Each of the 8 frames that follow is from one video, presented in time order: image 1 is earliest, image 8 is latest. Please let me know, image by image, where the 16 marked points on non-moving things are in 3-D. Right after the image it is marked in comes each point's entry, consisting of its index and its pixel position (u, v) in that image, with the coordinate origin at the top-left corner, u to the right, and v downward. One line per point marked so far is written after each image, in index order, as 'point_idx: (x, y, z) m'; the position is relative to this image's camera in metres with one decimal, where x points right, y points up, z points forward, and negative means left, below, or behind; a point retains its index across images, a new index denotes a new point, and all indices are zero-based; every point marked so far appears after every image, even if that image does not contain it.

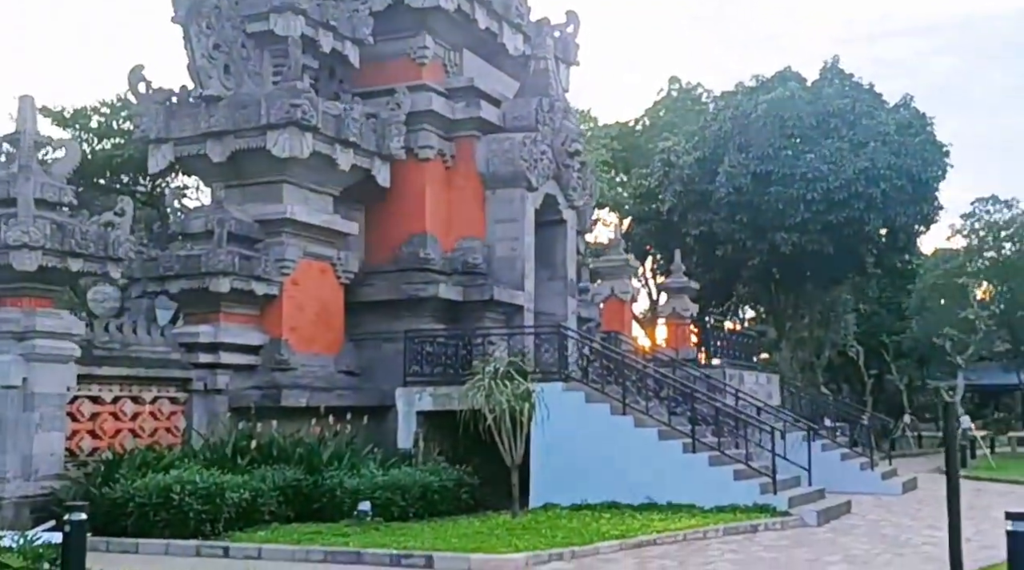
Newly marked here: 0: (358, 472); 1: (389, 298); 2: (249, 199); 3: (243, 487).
0: (-1.8, -2.1, +12.7) m
1: (-1.7, -0.2, +15.4) m
2: (-3.4, +1.1, +14.3) m
3: (-2.7, -2.0, +11.2) m
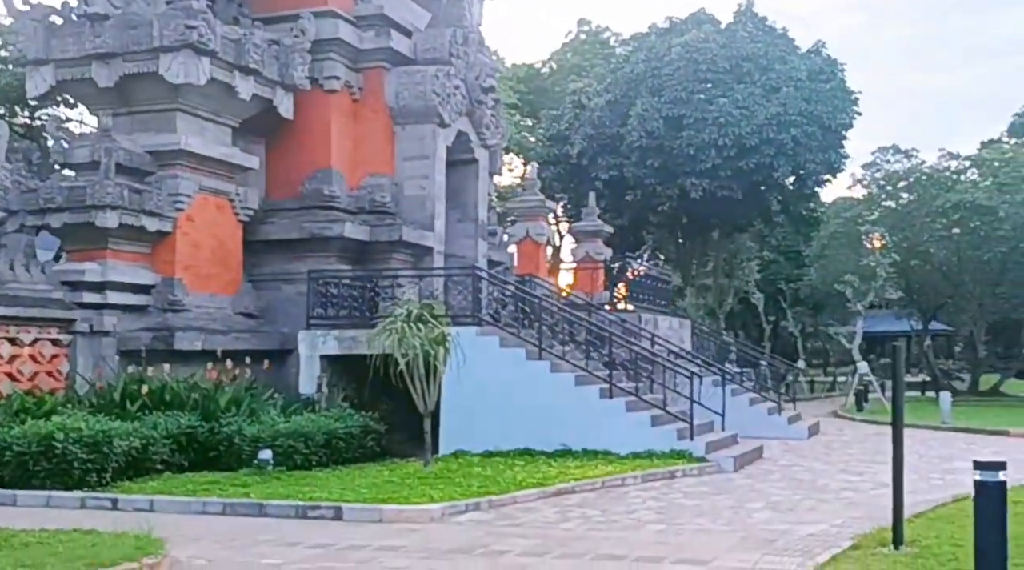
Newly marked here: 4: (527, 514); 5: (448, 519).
0: (-2.7, -1.4, +11.9) m
1: (-2.9, +0.6, +14.6) m
2: (-4.4, +1.9, +13.3) m
3: (-3.5, -1.4, +10.4) m
4: (+0.1, -2.0, +9.6) m
5: (-0.5, -2.0, +9.3) m
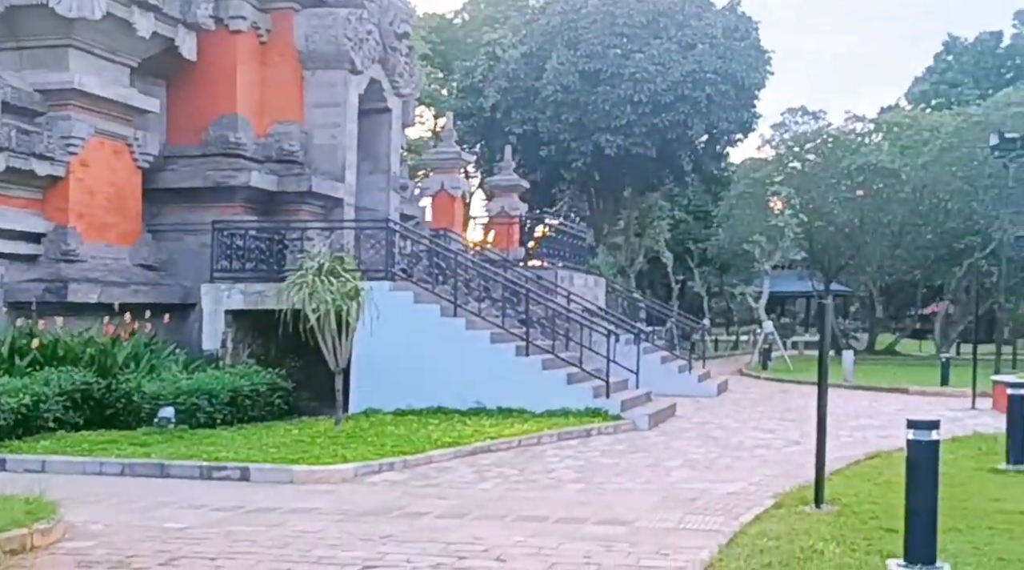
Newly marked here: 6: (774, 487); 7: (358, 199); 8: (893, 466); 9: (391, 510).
0: (-3.6, -0.9, +11.4) m
1: (-4.0, +1.2, +13.9) m
2: (-5.4, +2.4, +12.4) m
3: (-4.3, -0.9, +9.8) m
4: (-0.6, -1.6, +9.3) m
5: (-1.2, -1.6, +9.0) m
6: (+2.0, -1.6, +8.6) m
7: (-2.2, +1.3, +16.4) m
8: (+3.1, -1.5, +9.2) m
9: (-0.8, -1.5, +7.6) m
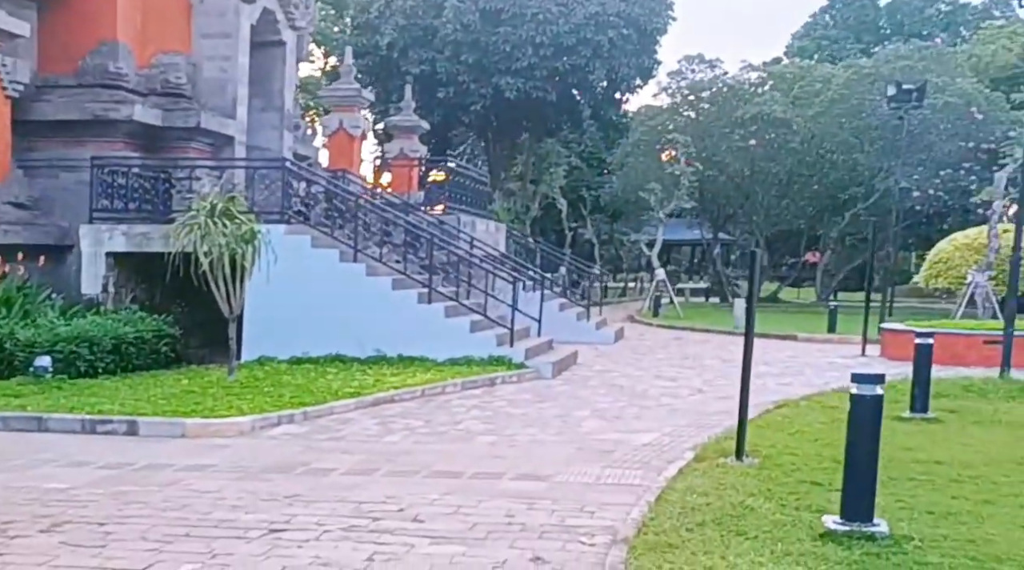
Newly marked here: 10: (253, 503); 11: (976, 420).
0: (-4.5, -0.4, +10.6) m
1: (-5.1, +1.9, +13.0) m
2: (-6.3, +3.1, +11.3) m
3: (-5.0, -0.4, +9.0) m
4: (-1.3, -1.1, +8.9) m
5: (-1.9, -1.1, +8.5) m
6: (+1.3, -1.2, +8.4) m
7: (-3.7, +2.1, +15.6) m
8: (+2.4, -1.0, +9.1) m
9: (-1.4, -1.2, +7.2) m
10: (-1.4, -1.2, +6.2) m
11: (+3.8, -1.1, +9.3) m
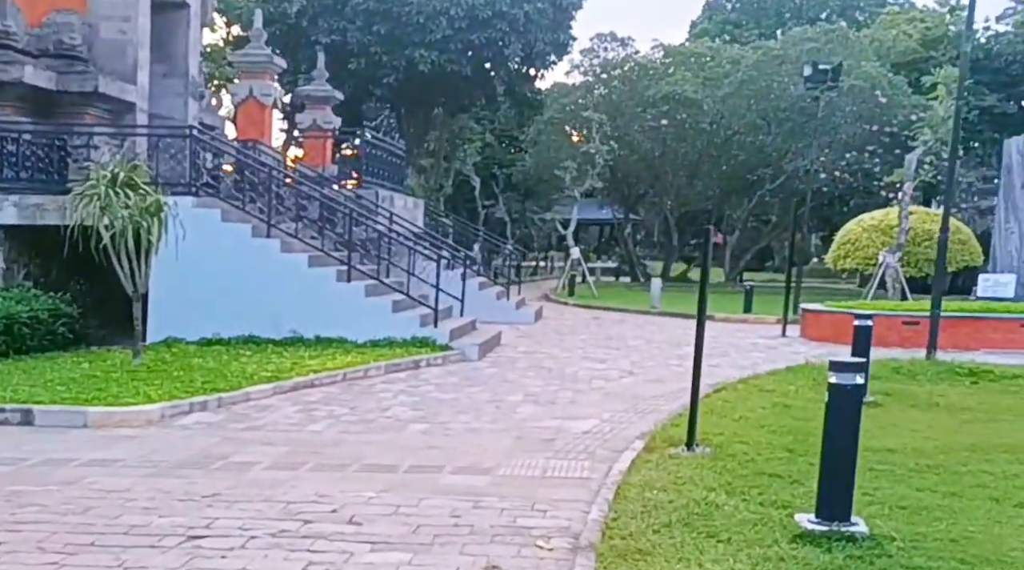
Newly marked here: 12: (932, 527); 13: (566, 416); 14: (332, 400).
0: (-5.2, -0.1, +9.7) m
1: (-5.9, +2.2, +12.0) m
2: (-7.0, +3.3, +10.2) m
3: (-5.5, -0.3, +8.0) m
4: (-1.8, -1.0, +8.3) m
5: (-2.4, -1.0, +7.8) m
6: (+0.8, -1.0, +8.1) m
7: (-4.7, +2.4, +14.7) m
8: (+1.8, -0.9, +8.8) m
9: (-1.8, -1.0, +6.6) m
10: (-1.7, -1.1, +5.6) m
11: (+3.3, -1.0, +9.2) m
12: (+1.9, -1.1, +4.9) m
13: (+0.4, -1.0, +8.4) m
14: (-1.4, -0.9, +8.9) m
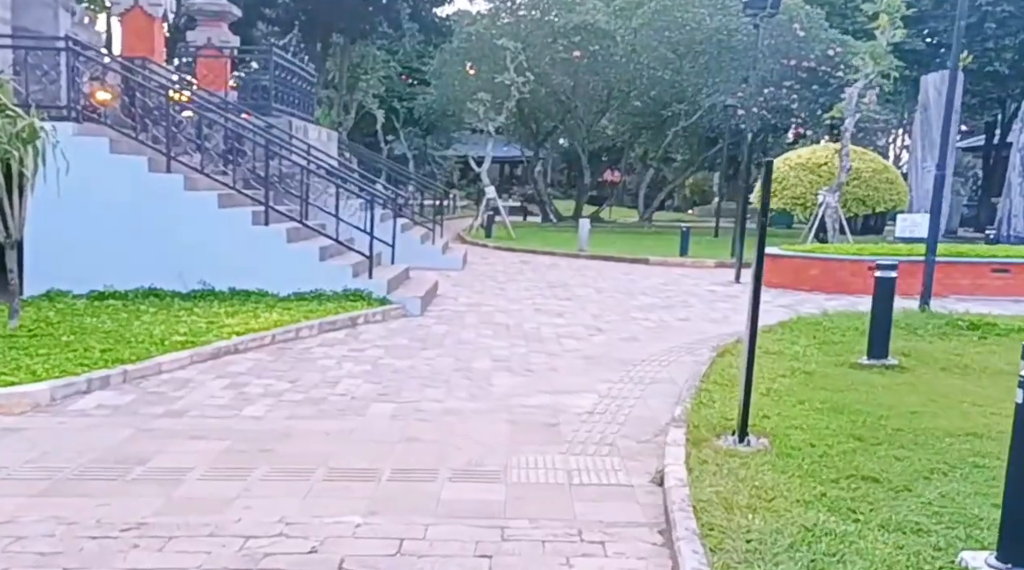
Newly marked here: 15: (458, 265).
0: (-5.4, +0.2, +7.7) m
1: (-6.4, +2.7, +9.7) m
2: (-7.3, +3.7, +7.8) m
3: (-5.6, 0.0, +6.0) m
4: (-1.9, -0.6, +6.6) m
5: (-2.5, -0.7, +6.1) m
6: (+0.7, -0.7, +6.7) m
7: (-5.5, +3.0, +12.6) m
8: (+1.6, -0.5, +7.5) m
9: (-1.7, -0.8, +5.0) m
10: (-1.6, -0.9, +4.0) m
11: (+3.0, -0.6, +8.0) m
12: (+2.1, -0.9, +3.7) m
13: (+0.3, -0.7, +7.0) m
14: (-1.6, -0.6, +7.3) m
15: (-0.7, +0.2, +15.2) m
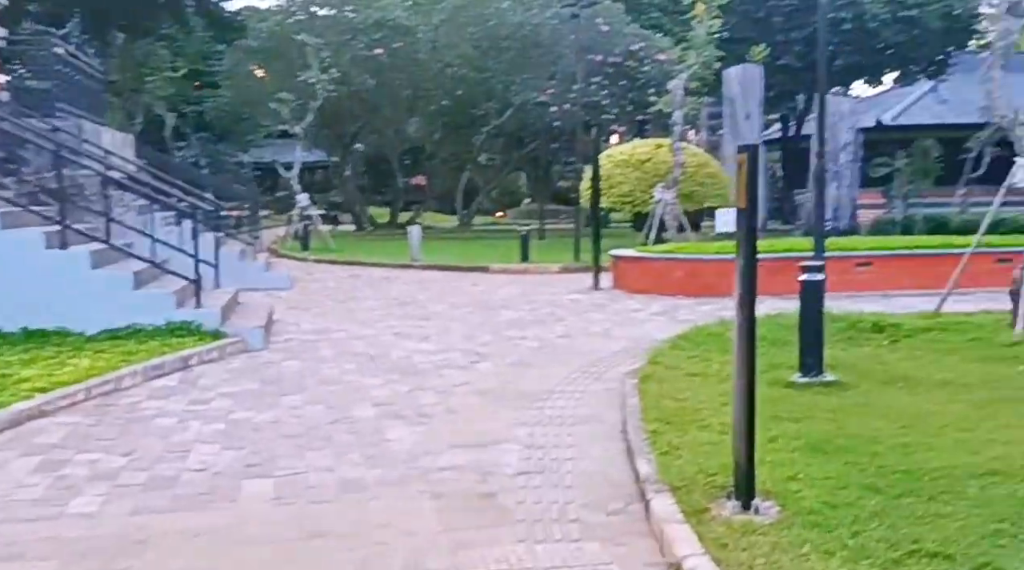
0: (-6.0, -0.2, +5.4) m
1: (-7.4, +2.2, +7.2) m
2: (-8.0, +3.2, +5.1) m
3: (-5.9, -0.4, +3.6) m
4: (-2.3, -0.9, +4.9) m
5: (-2.7, -0.9, +4.3) m
6: (+0.3, -0.8, +5.5) m
7: (-7.0, +2.6, +10.2) m
8: (+1.0, -0.6, +6.5) m
9: (-1.8, -1.0, +3.4) m
10: (-1.5, -1.1, +2.4) m
11: (+2.3, -0.6, +7.2) m
12: (+2.1, -1.0, +2.8) m
13: (-0.2, -0.8, +5.7) m
14: (-2.1, -0.8, +5.7) m
15: (-2.7, 0.0, +13.6) m
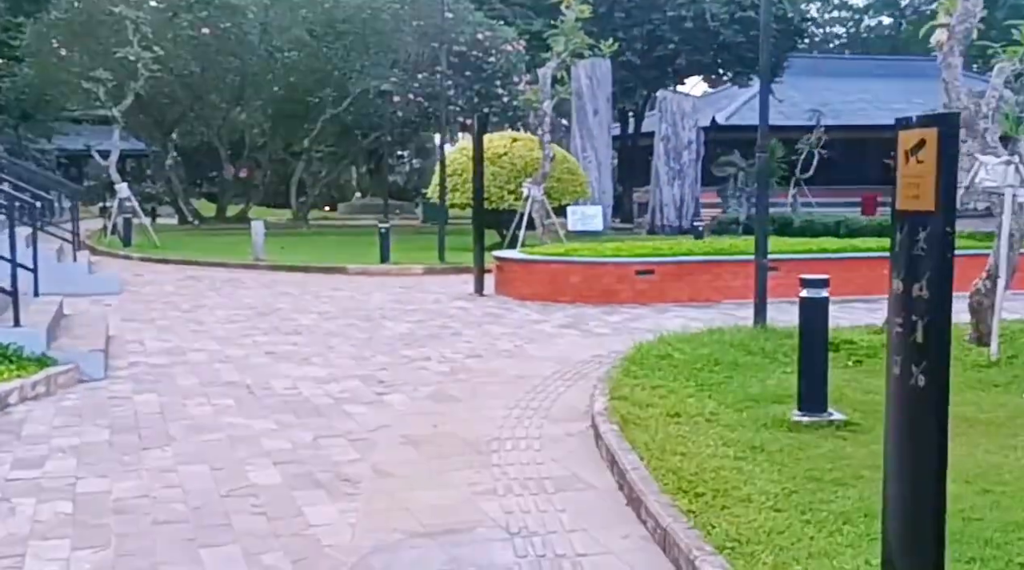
0: (-5.9, -0.3, +2.9) m
1: (-7.6, +2.1, +4.4) m
2: (-7.9, +3.1, +2.3) m
3: (-5.5, -0.5, +1.2) m
4: (-2.3, -1.0, +3.1) m
5: (-2.6, -1.0, +2.4) m
6: (+0.2, -0.9, +4.0) m
7: (-7.7, +2.5, +7.4) m
8: (+0.8, -0.7, +5.1) m
9: (-1.5, -1.1, +1.6) m
10: (-1.0, -1.2, +0.7) m
11: (+2.0, -0.7, +6.0) m
12: (+2.5, -1.1, +1.6) m
13: (-0.3, -0.9, +4.1) m
14: (-2.2, -0.9, +3.8) m
15: (-4.0, -0.1, +11.5) m
